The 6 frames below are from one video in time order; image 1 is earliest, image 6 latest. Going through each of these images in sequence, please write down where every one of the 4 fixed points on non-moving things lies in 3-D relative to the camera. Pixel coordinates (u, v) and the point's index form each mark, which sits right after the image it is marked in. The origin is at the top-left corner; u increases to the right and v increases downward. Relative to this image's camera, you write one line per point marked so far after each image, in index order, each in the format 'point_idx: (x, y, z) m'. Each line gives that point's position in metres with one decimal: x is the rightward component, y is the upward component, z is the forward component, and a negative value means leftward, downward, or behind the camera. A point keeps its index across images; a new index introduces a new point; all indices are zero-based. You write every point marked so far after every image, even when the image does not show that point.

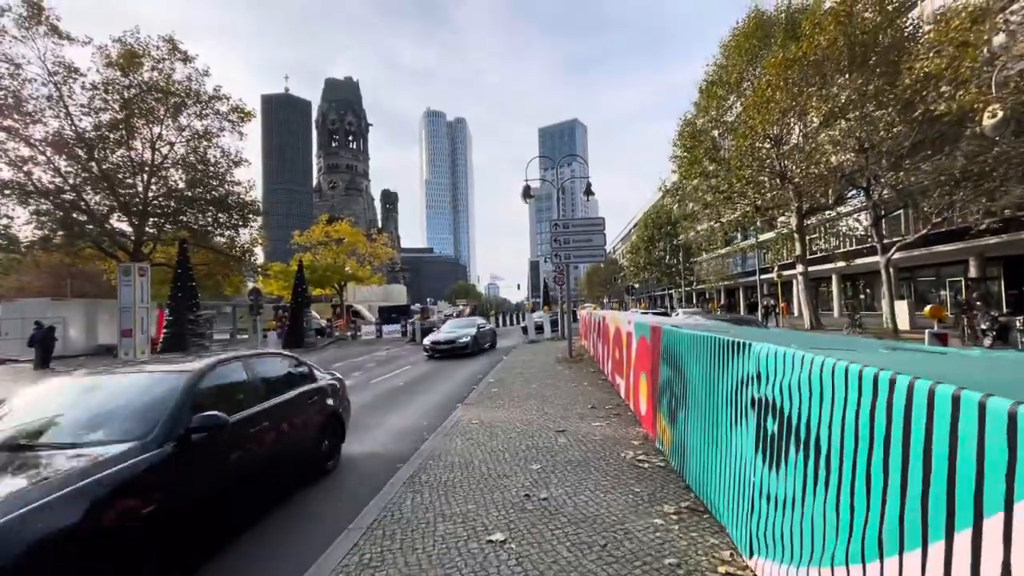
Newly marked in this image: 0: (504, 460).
0: (-0.1, -1.7, +4.7) m
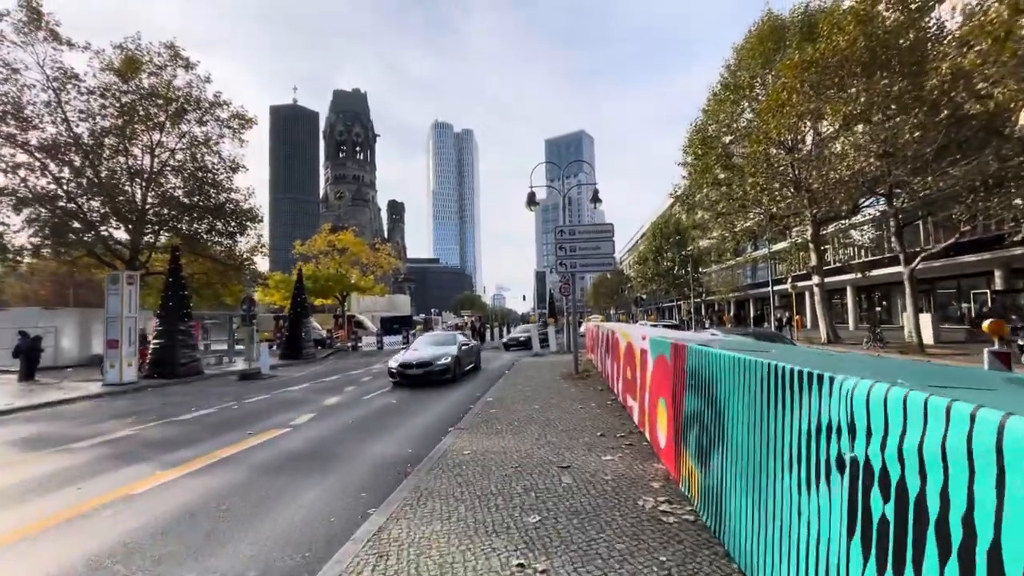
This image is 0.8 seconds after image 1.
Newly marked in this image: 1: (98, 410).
0: (-0.1, -1.8, +3.9) m
1: (-10.2, -3.0, +11.7) m
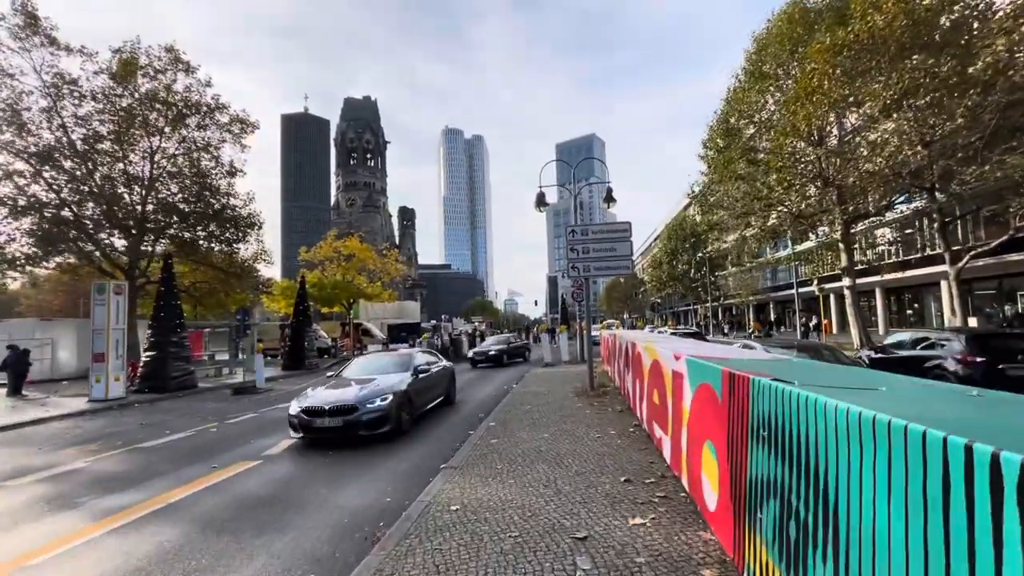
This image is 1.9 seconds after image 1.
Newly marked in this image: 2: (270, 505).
0: (-0.2, -1.9, +2.7) m
1: (-10.1, -3.2, +10.7) m
2: (-2.6, -2.3, +5.1) m
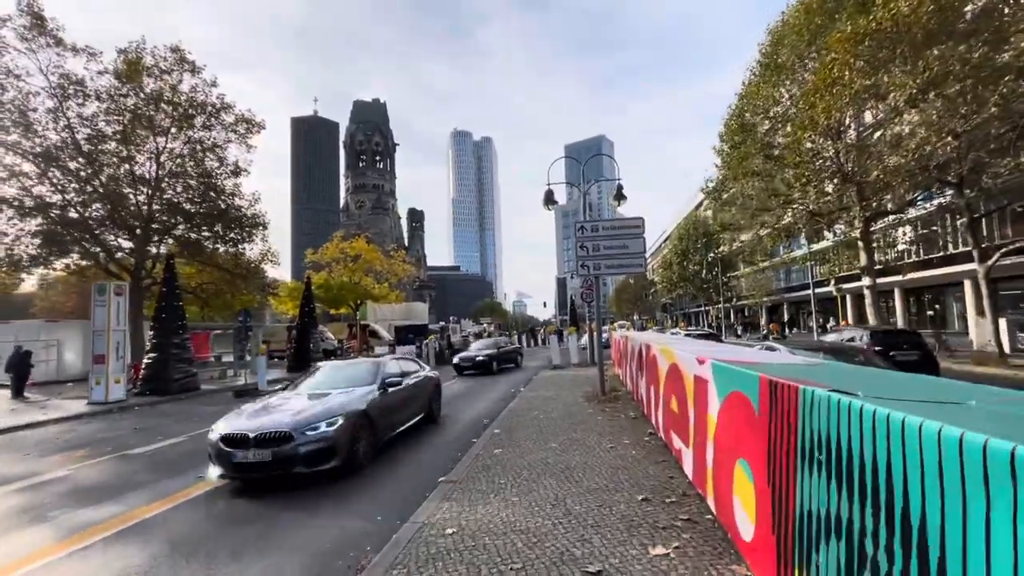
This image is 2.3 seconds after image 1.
0: (-0.2, -1.8, +2.2) m
1: (-9.9, -3.2, +10.4) m
2: (-2.6, -2.3, +4.7) m
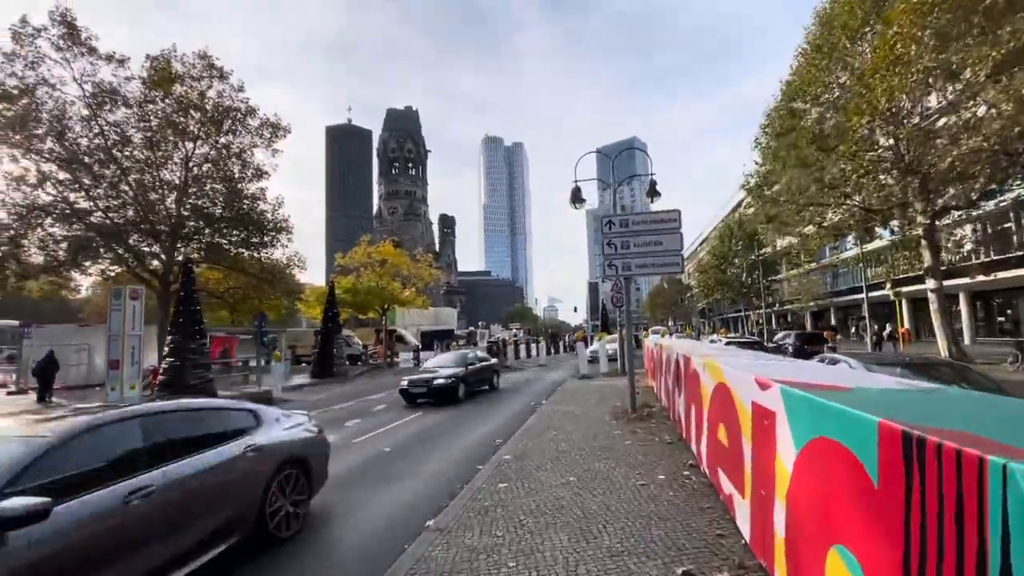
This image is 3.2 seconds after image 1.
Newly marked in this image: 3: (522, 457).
0: (-0.4, -1.8, +1.1) m
1: (-9.5, -3.3, +10.0) m
2: (-2.6, -2.3, +3.7) m
3: (+0.2, -2.3, +6.4) m
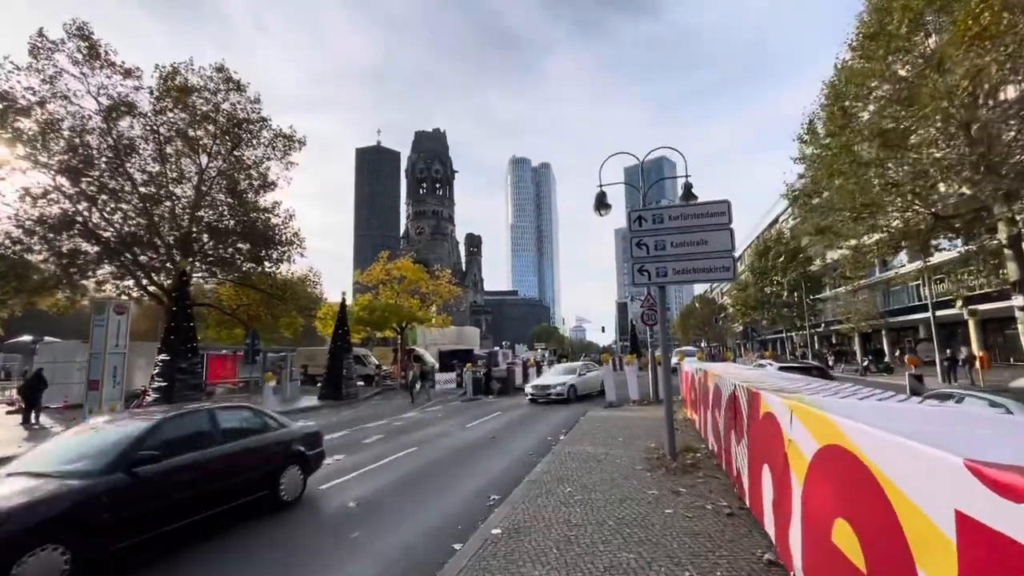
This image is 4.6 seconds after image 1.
0: (-0.8, -1.6, -0.7) m
1: (-9.4, -3.5, +8.6) m
2: (-2.8, -2.2, +2.0) m
3: (+0.1, -2.3, +4.6) m
